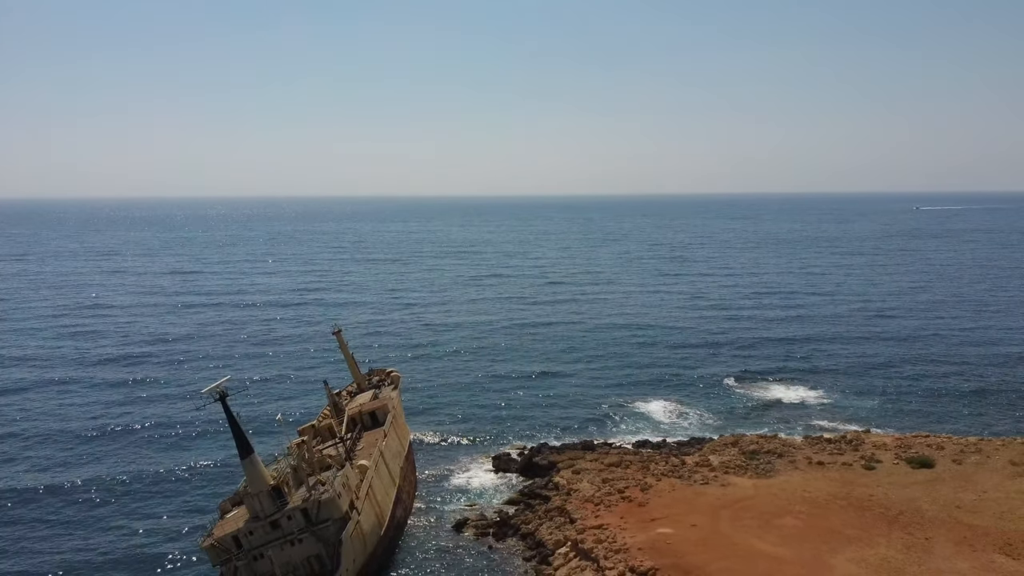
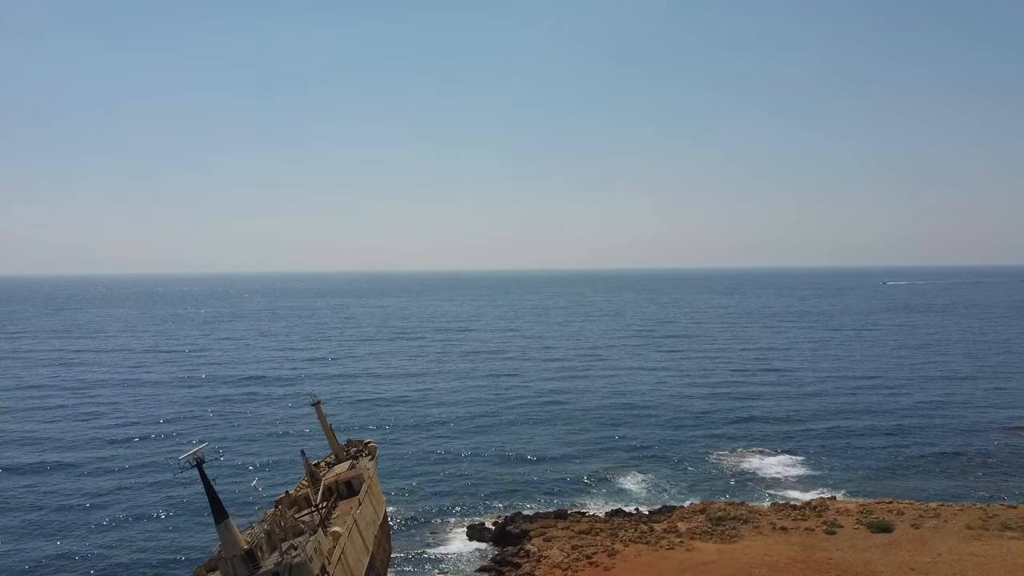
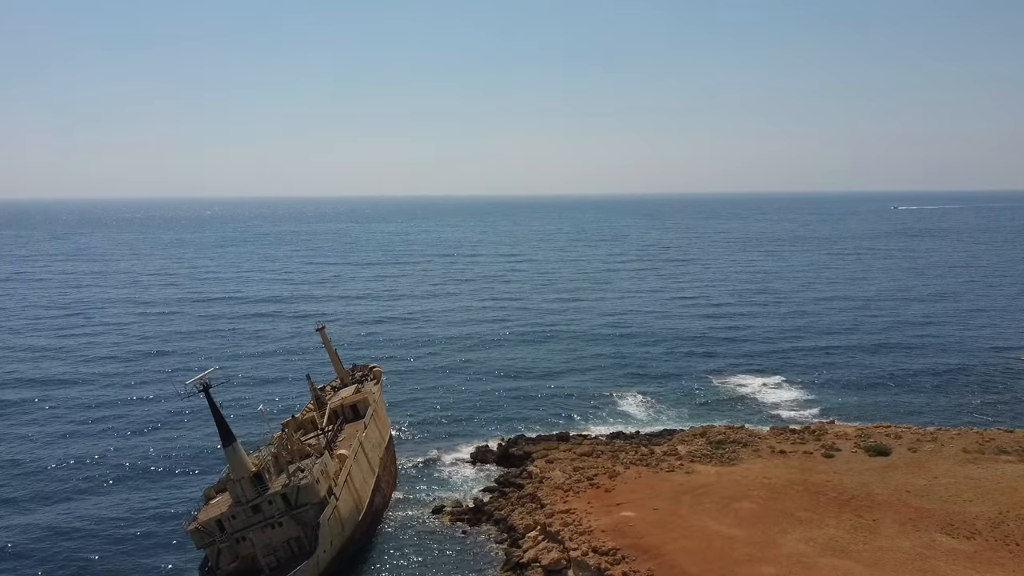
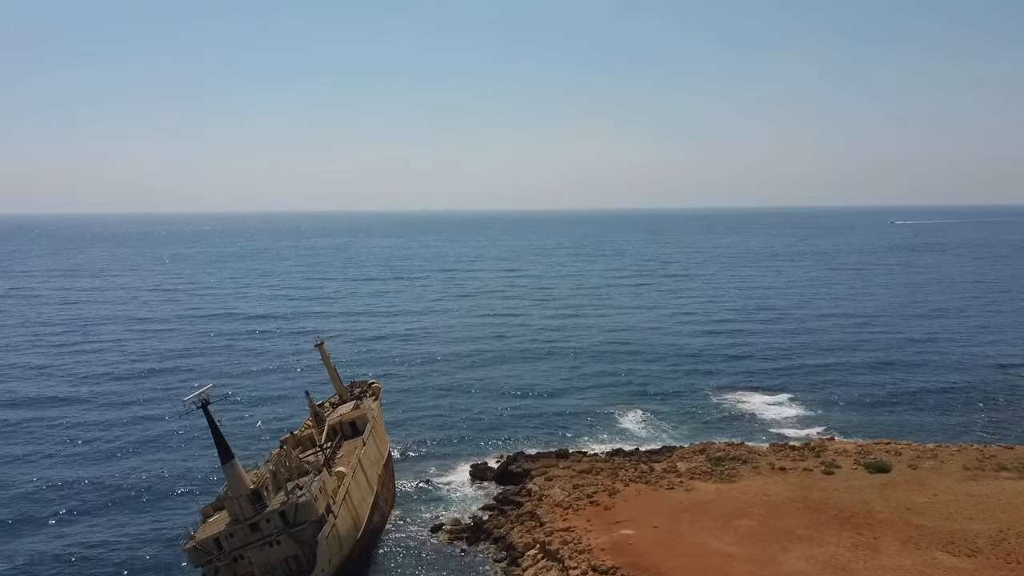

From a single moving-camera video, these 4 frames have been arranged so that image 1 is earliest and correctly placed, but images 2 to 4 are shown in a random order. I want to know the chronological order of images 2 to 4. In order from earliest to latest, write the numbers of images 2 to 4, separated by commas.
3, 4, 2
